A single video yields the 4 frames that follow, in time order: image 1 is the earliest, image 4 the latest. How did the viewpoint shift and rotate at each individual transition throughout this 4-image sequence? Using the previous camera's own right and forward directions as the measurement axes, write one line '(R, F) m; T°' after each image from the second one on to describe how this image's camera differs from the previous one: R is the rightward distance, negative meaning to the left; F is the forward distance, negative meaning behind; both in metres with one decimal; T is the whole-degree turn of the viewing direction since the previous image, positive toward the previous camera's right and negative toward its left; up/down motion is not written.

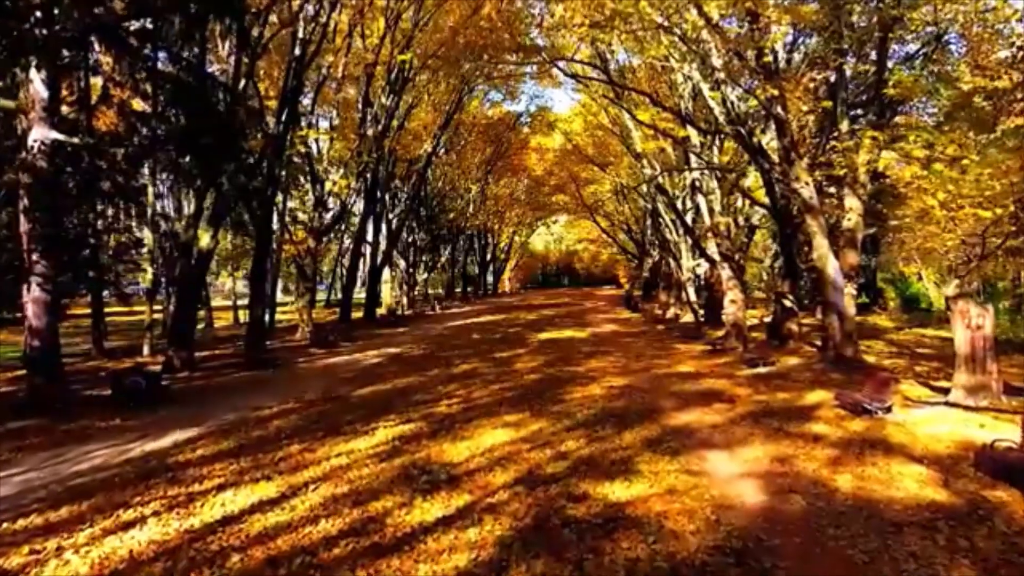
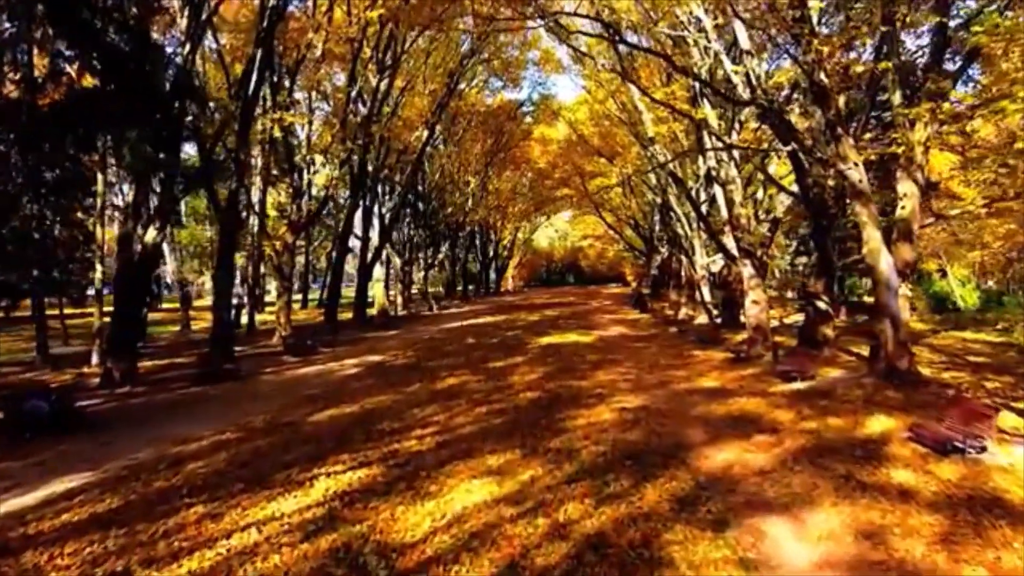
(+0.2, +2.5) m; 0°
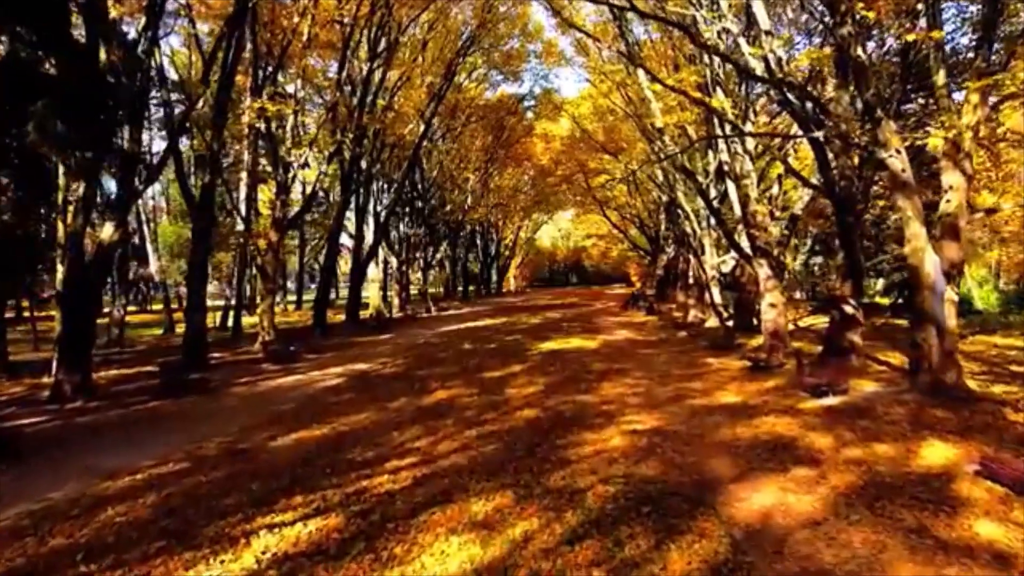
(+0.1, +1.5) m; 0°
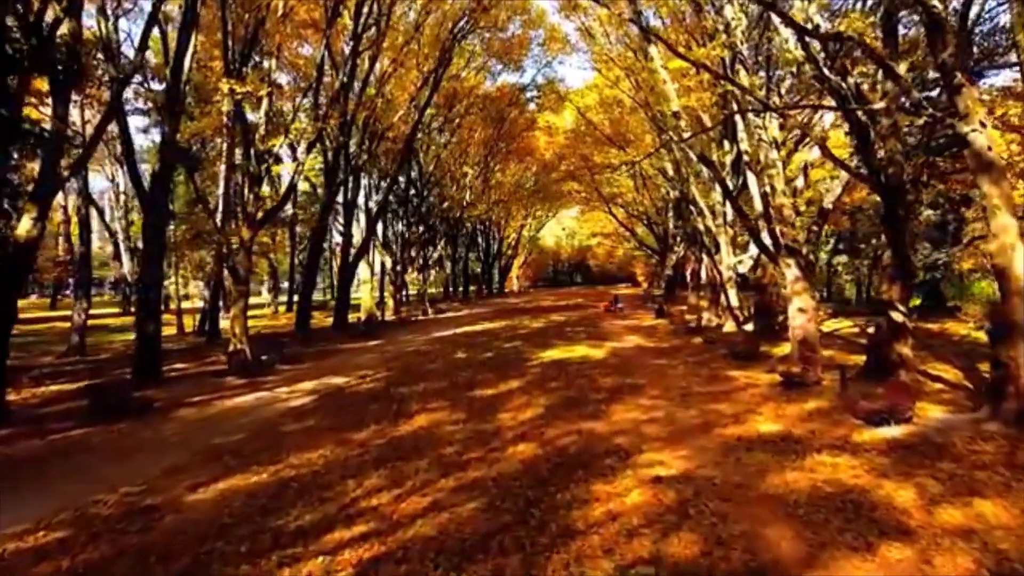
(+0.2, +2.2) m; 0°
